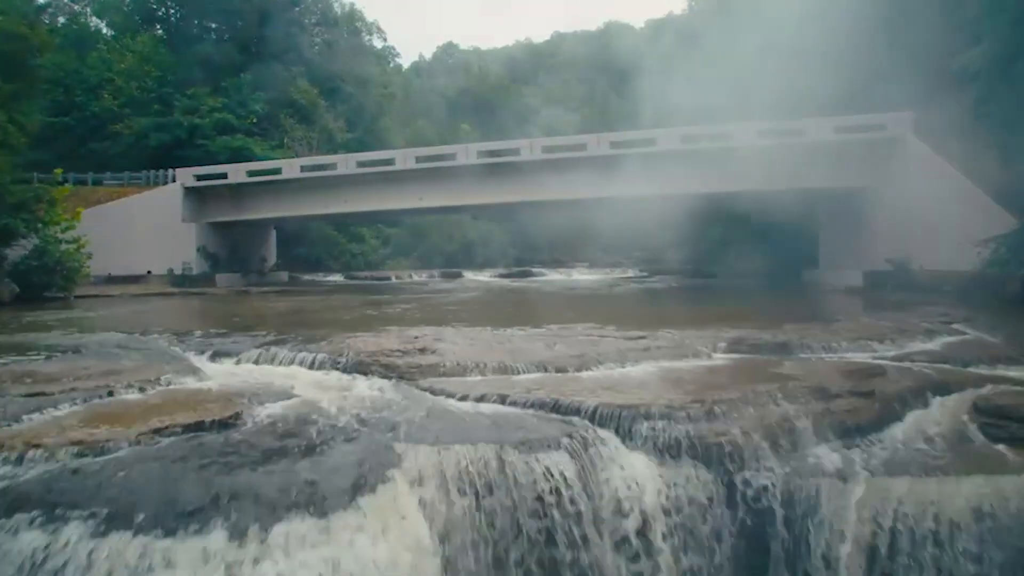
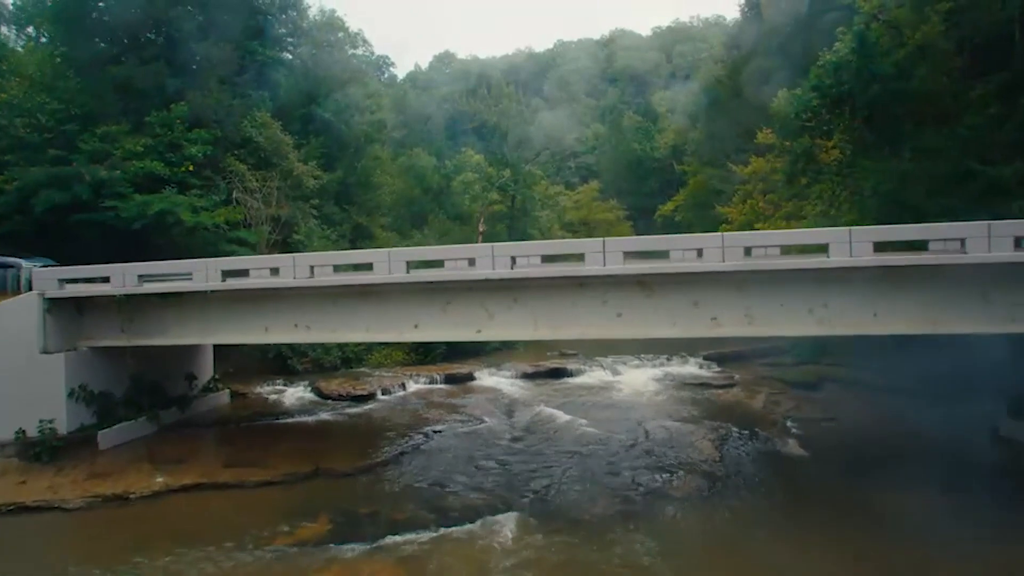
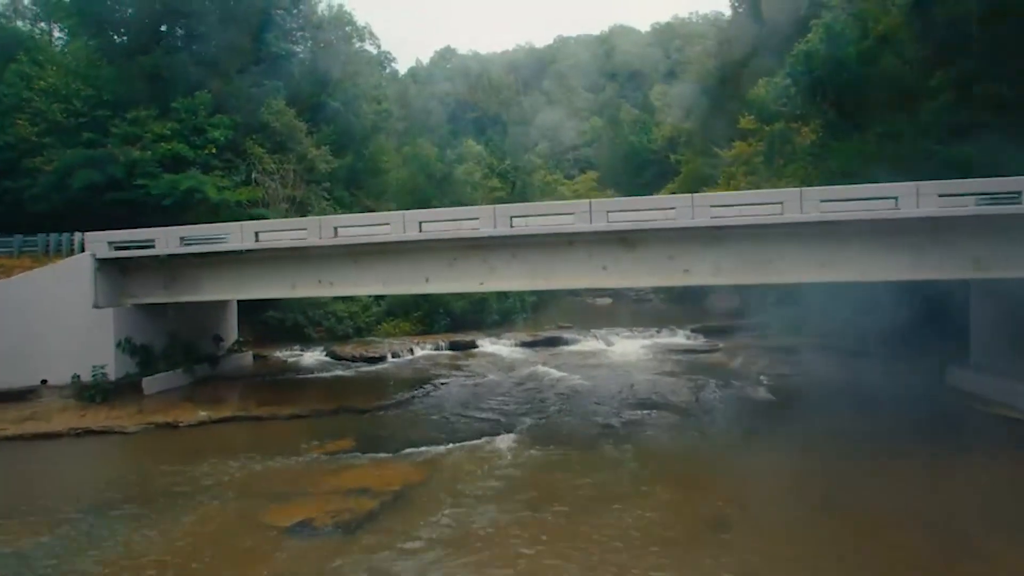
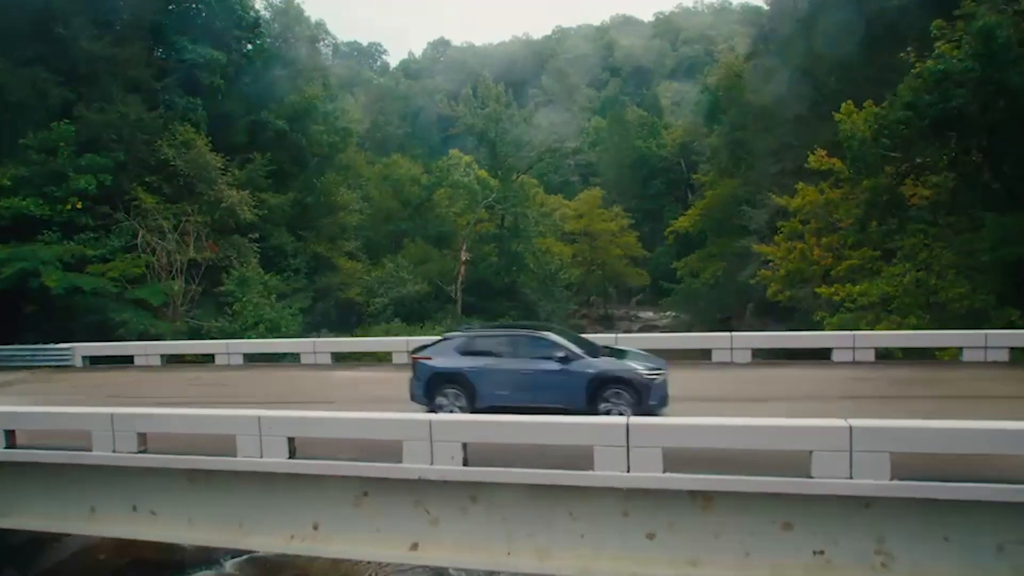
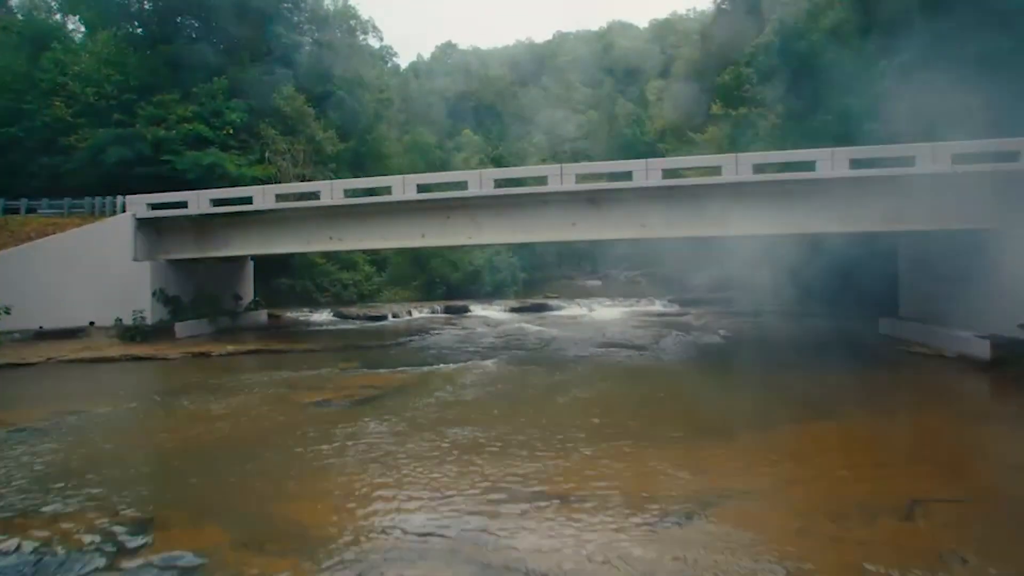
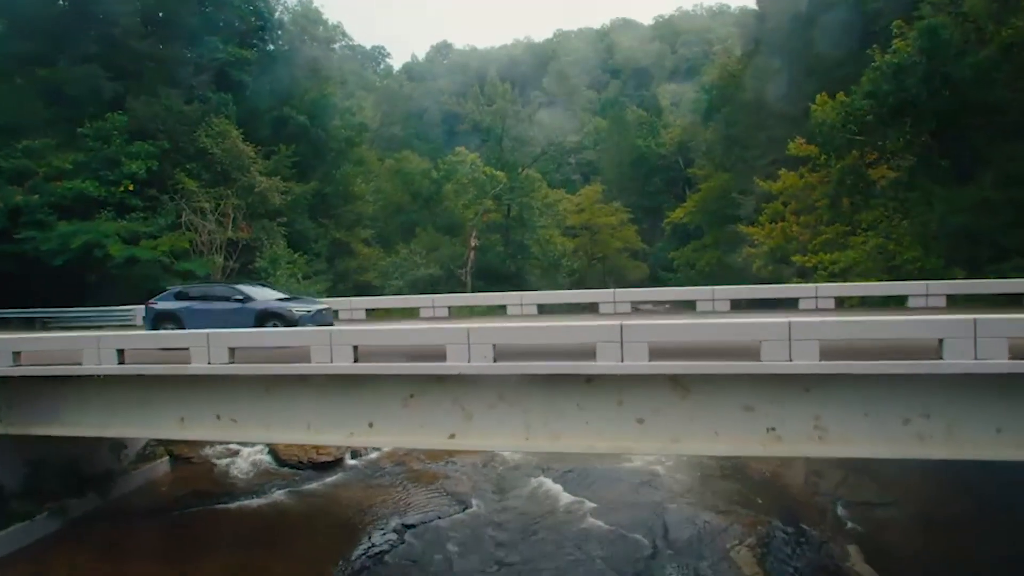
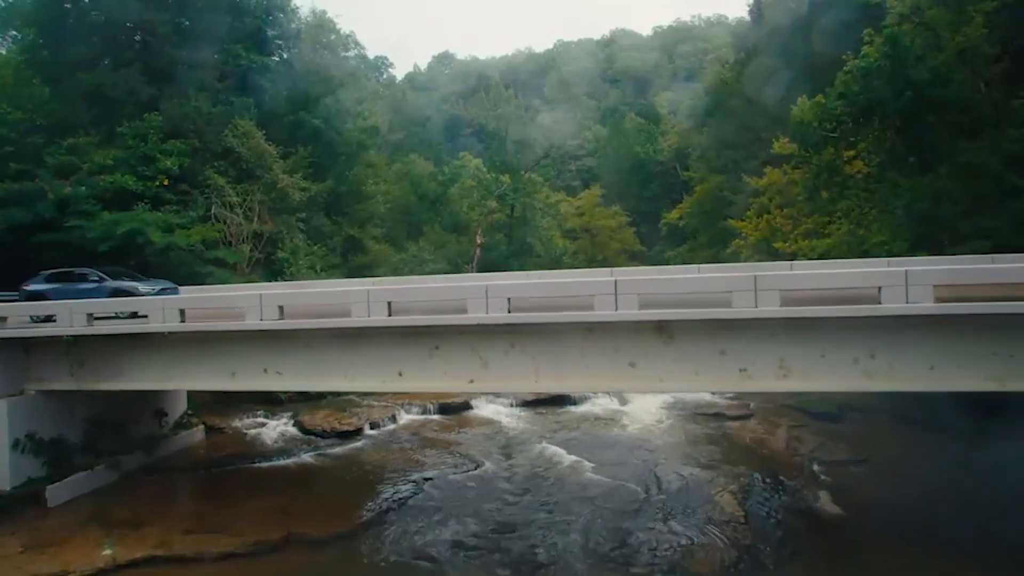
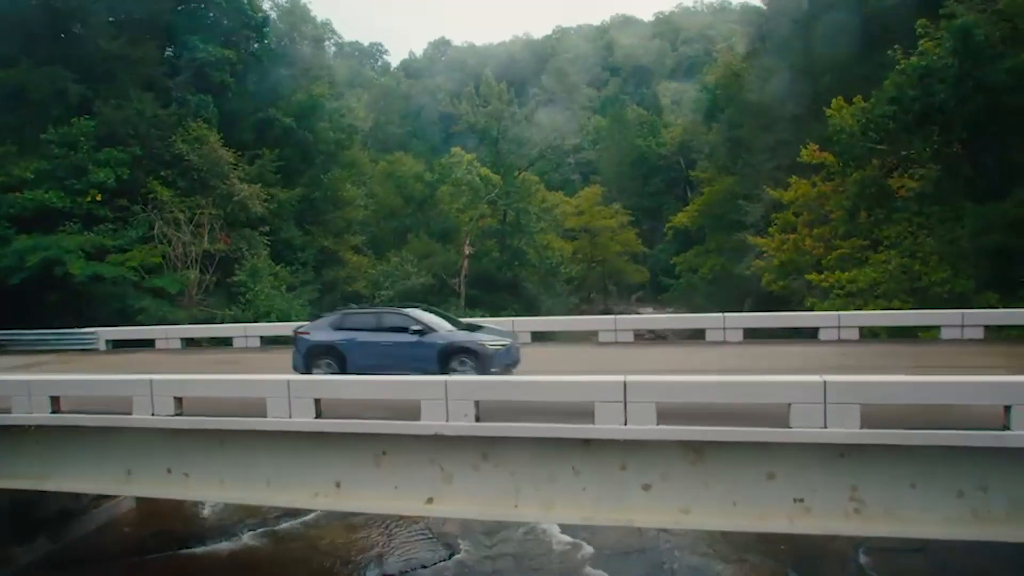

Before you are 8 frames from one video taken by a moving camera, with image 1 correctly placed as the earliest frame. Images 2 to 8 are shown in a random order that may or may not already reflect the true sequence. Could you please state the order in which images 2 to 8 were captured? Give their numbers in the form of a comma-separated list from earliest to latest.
5, 3, 2, 7, 6, 8, 4
